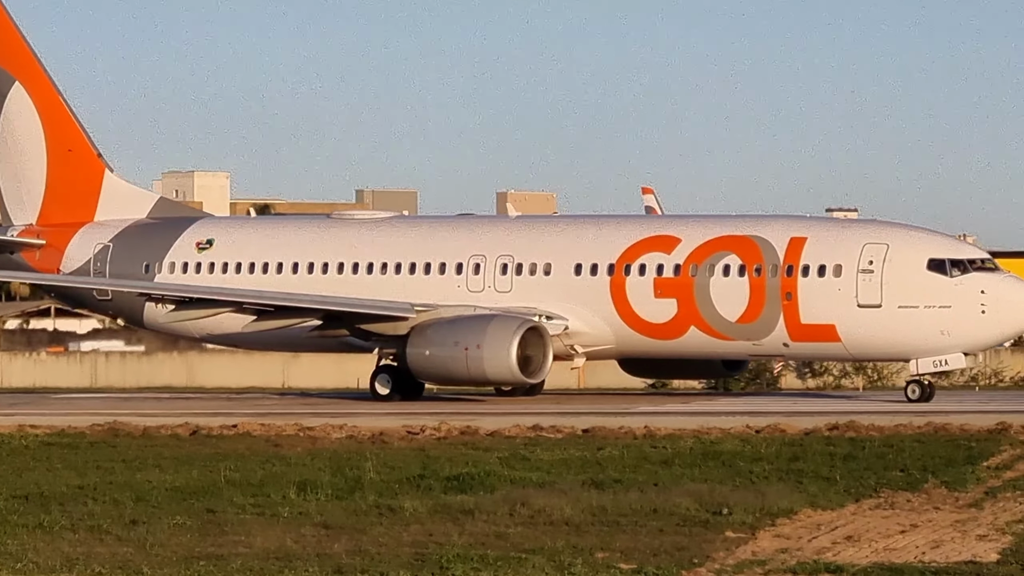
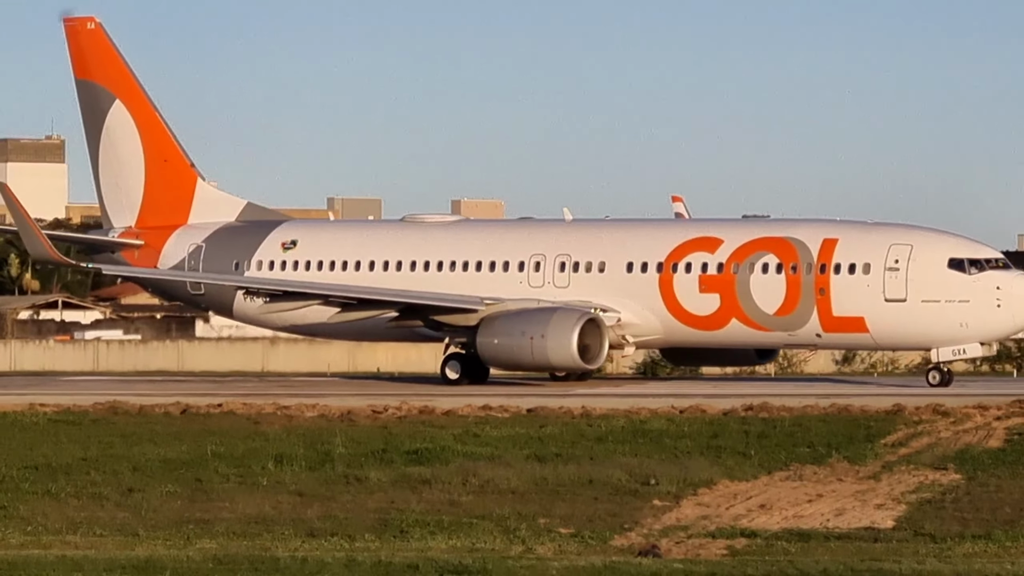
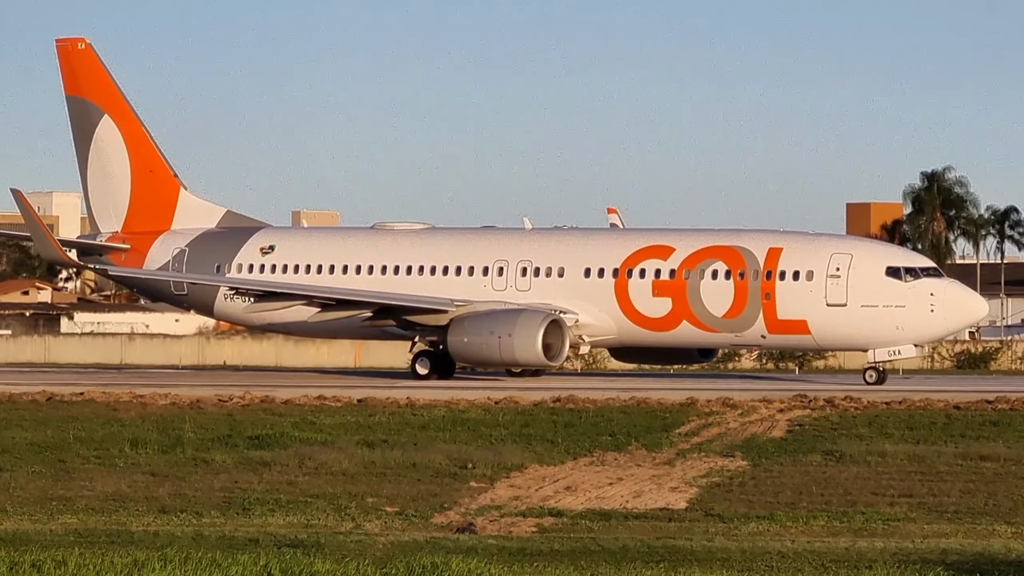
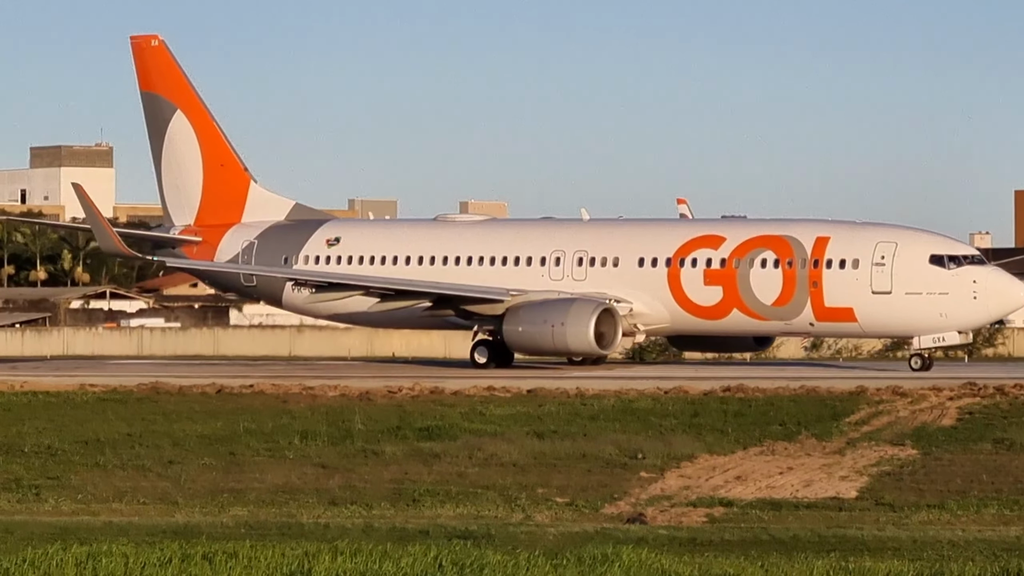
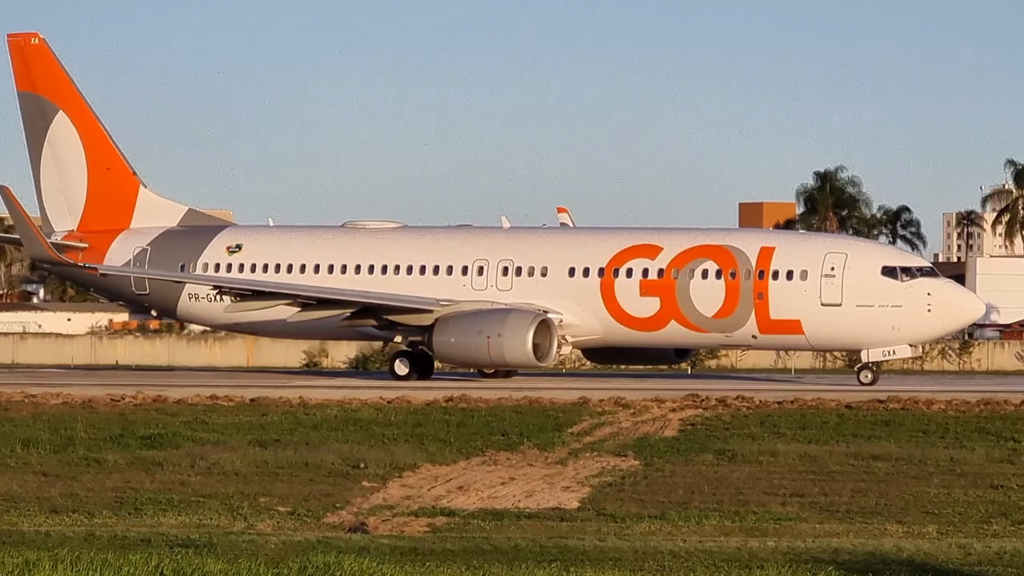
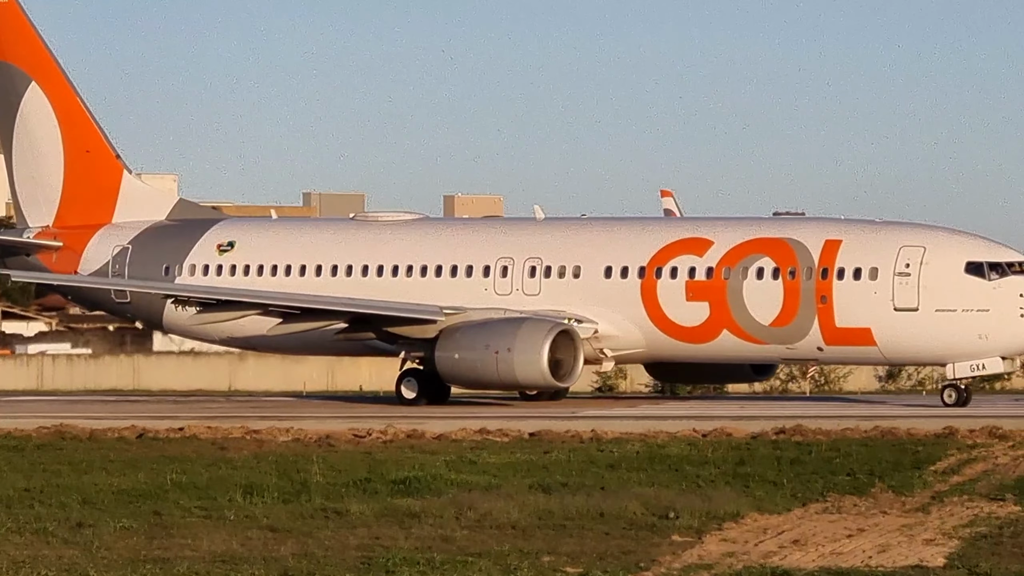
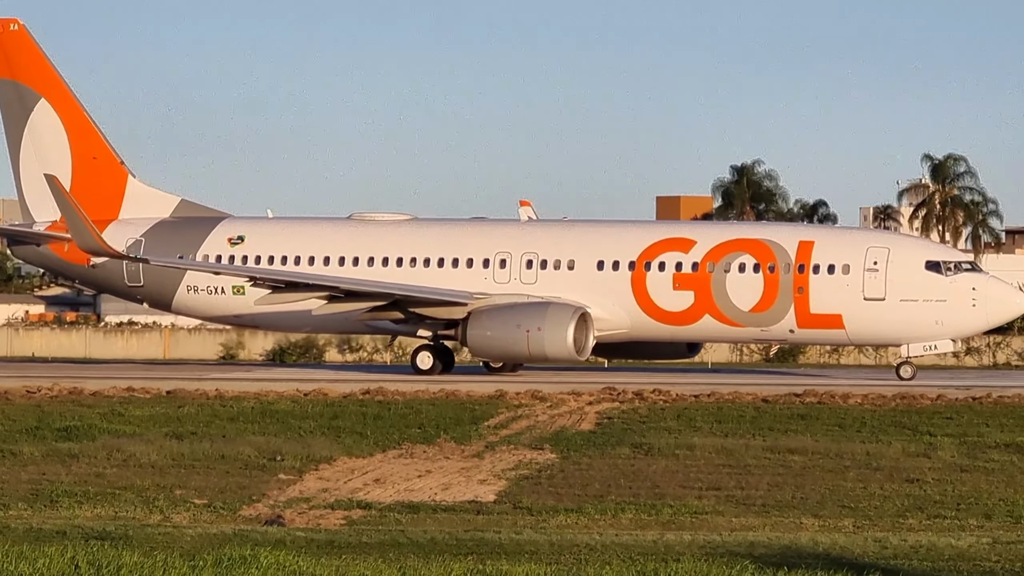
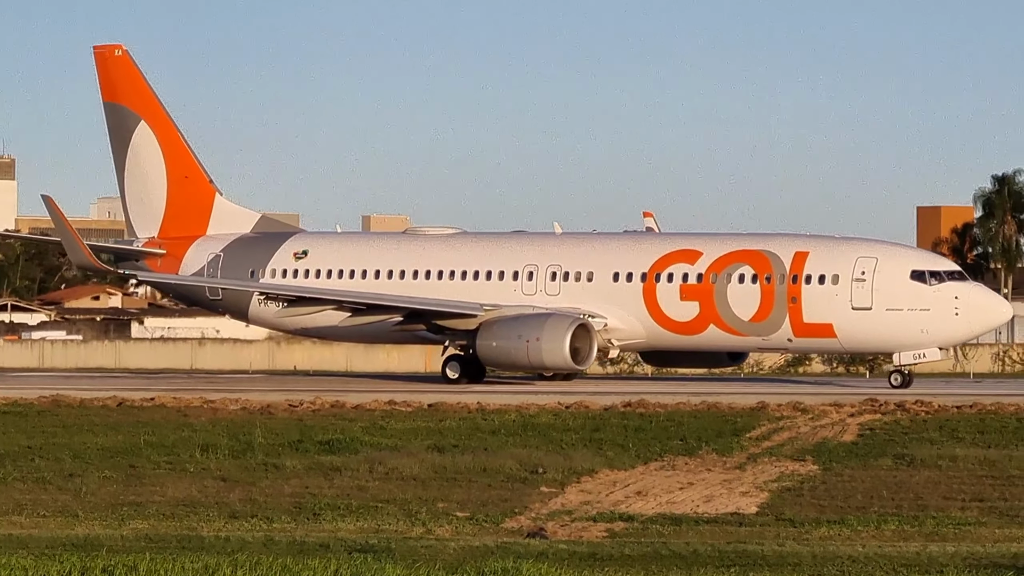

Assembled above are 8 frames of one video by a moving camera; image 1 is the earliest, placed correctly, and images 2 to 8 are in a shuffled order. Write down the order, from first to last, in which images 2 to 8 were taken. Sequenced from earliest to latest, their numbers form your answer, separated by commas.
6, 2, 4, 8, 3, 5, 7
